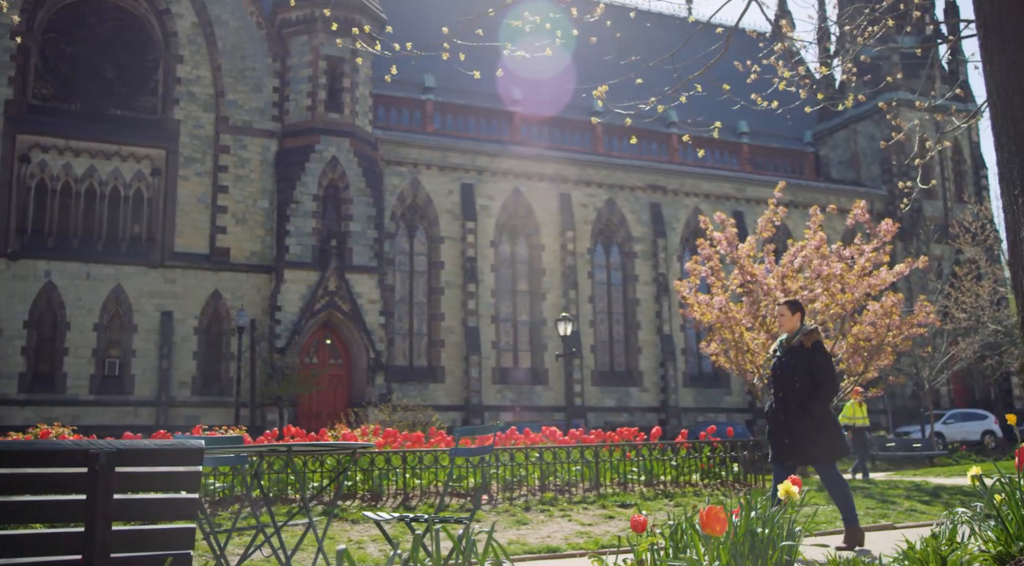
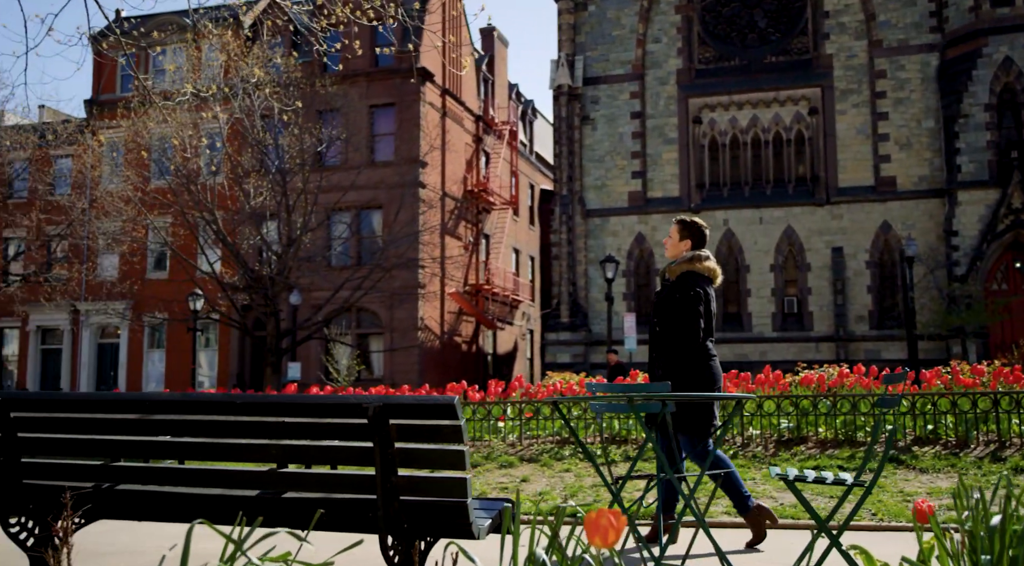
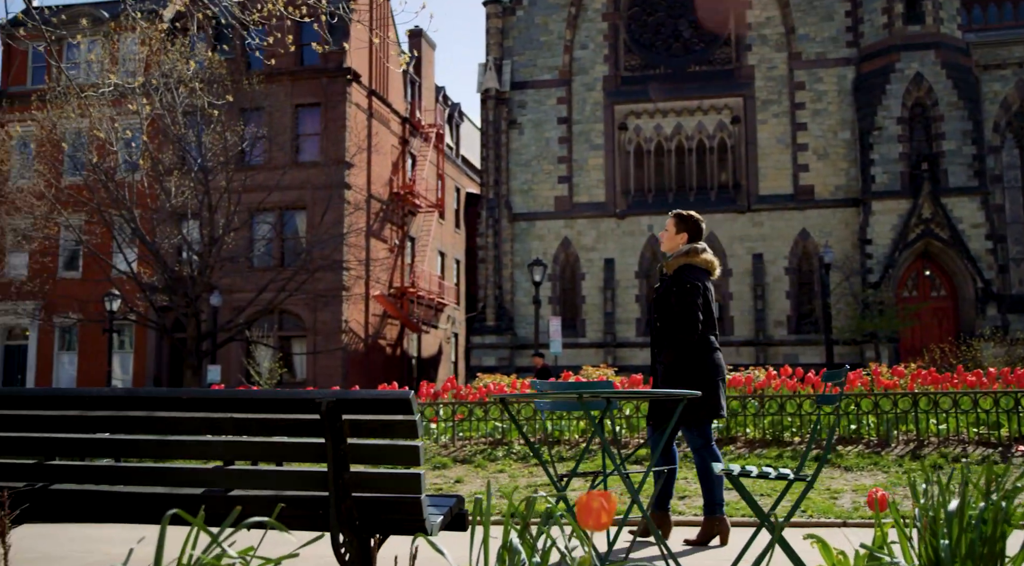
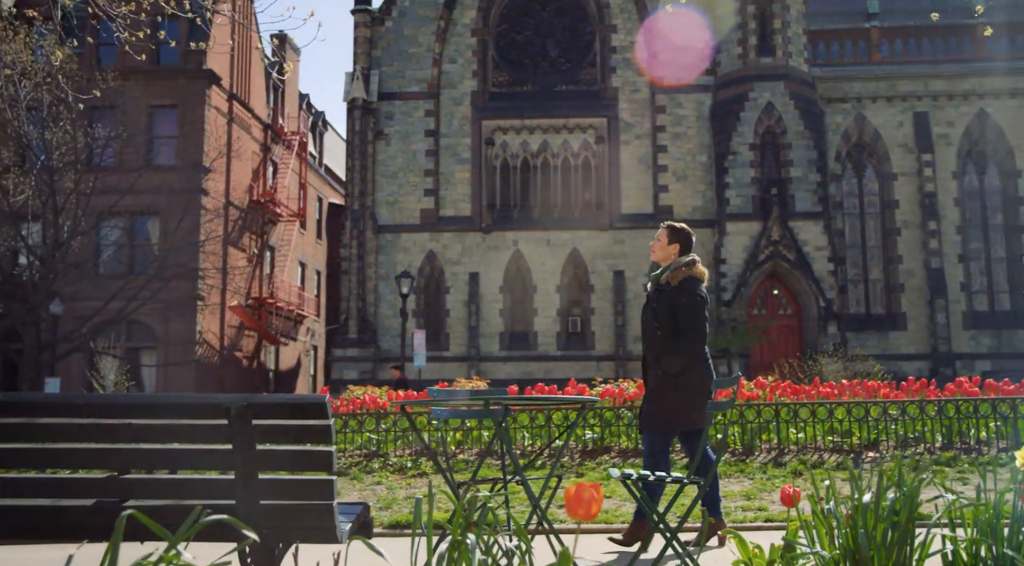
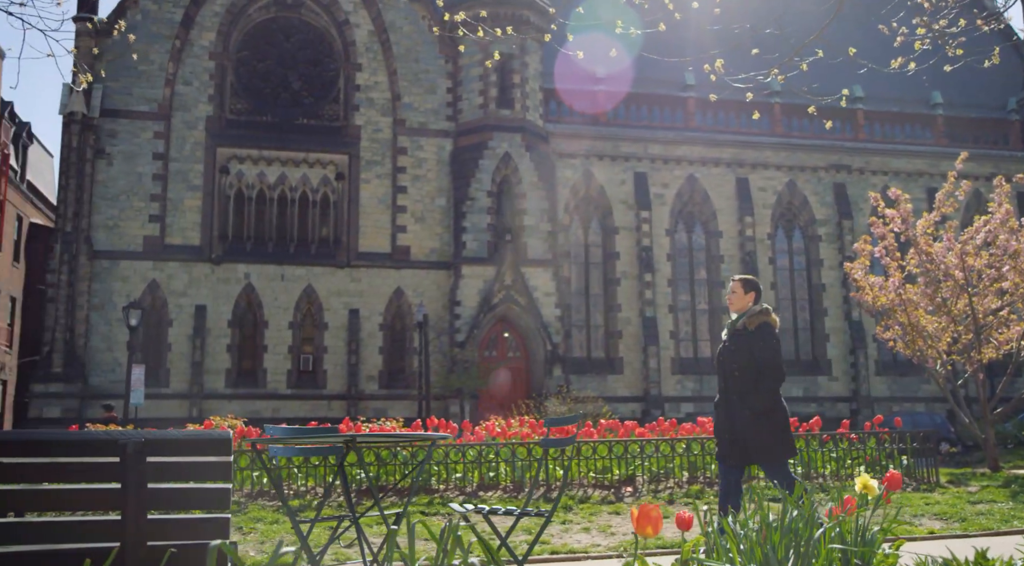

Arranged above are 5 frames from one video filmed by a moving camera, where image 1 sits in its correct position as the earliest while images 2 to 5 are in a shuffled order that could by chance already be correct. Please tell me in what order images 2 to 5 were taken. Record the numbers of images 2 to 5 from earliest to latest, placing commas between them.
5, 4, 3, 2
